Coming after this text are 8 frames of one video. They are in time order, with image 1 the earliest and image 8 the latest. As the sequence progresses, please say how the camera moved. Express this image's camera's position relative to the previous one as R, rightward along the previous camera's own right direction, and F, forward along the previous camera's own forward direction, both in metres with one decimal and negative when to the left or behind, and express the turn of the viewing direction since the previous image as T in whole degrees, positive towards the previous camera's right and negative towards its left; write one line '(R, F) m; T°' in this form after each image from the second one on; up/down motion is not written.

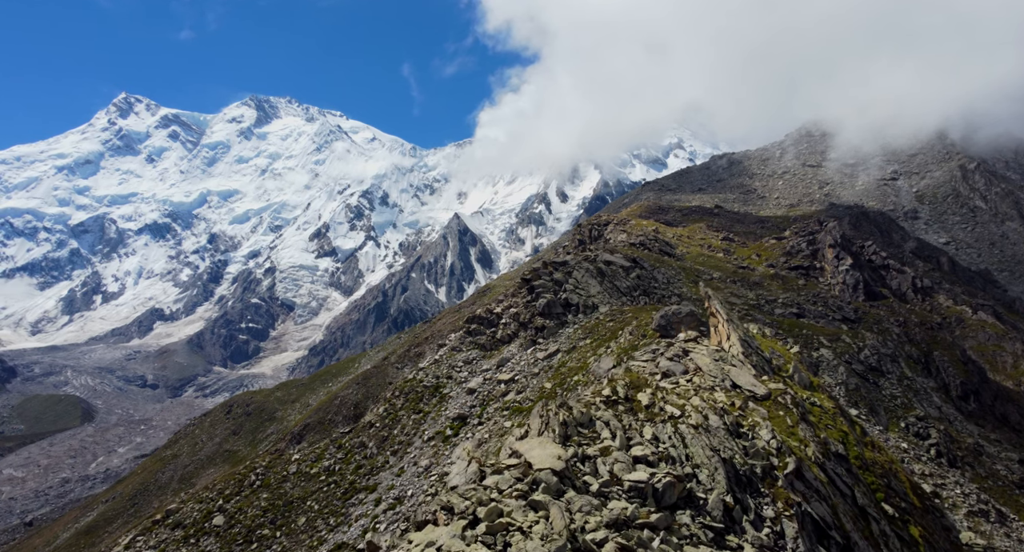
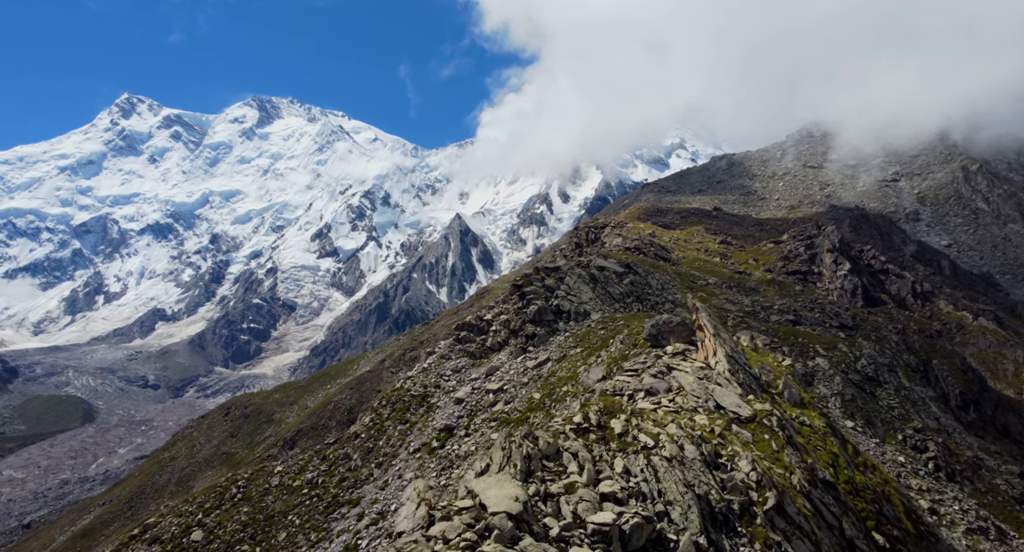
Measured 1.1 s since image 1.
(+1.3, +1.2) m; 0°
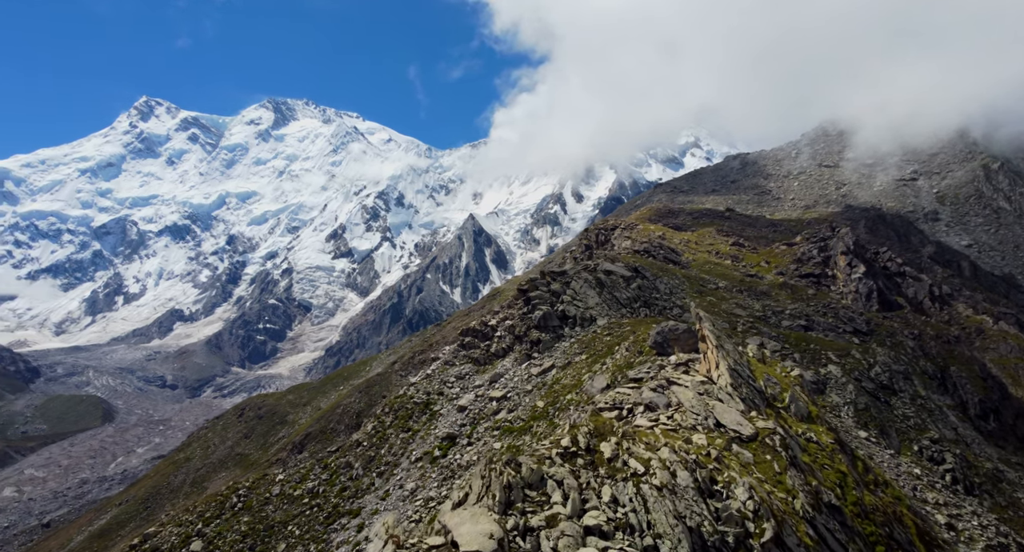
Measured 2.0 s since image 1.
(+1.0, +0.9) m; -1°
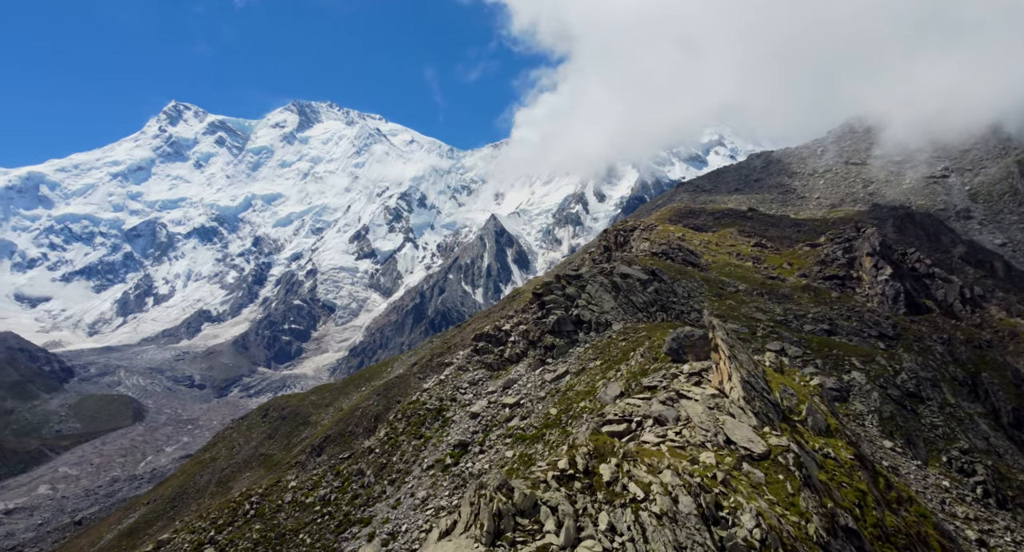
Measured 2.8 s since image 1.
(+0.9, +0.7) m; -2°
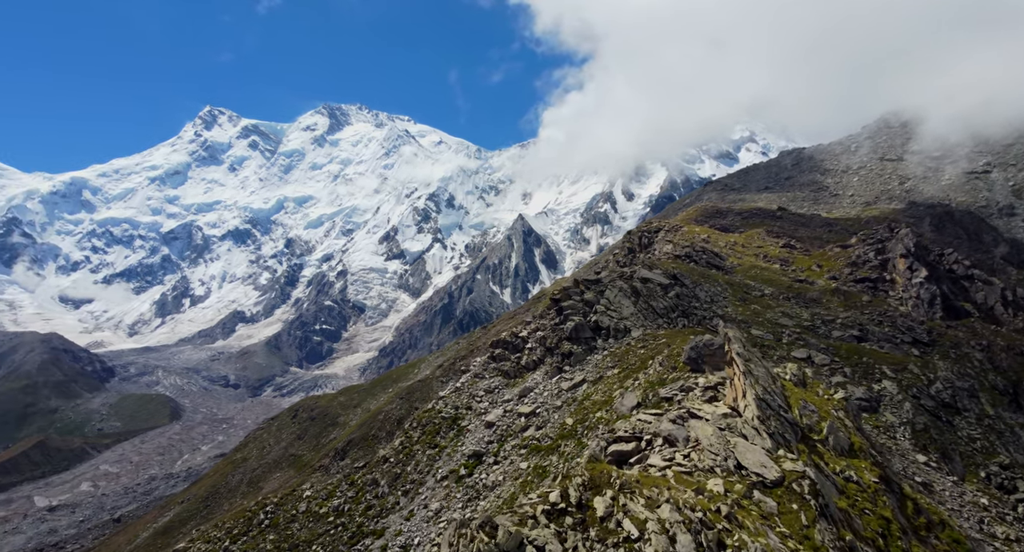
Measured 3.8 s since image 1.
(+1.2, +1.0) m; -3°
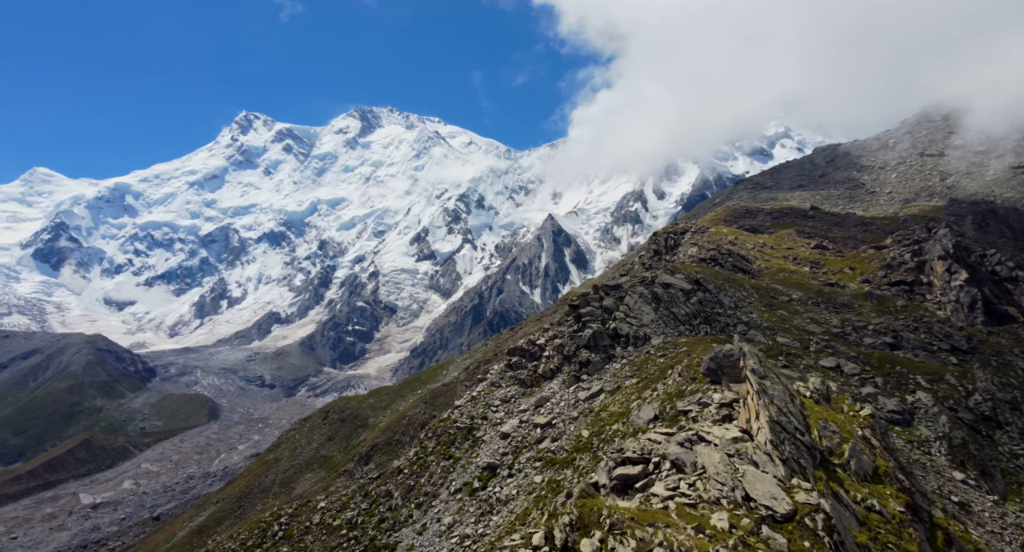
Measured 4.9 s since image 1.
(+1.5, +1.0) m; -3°
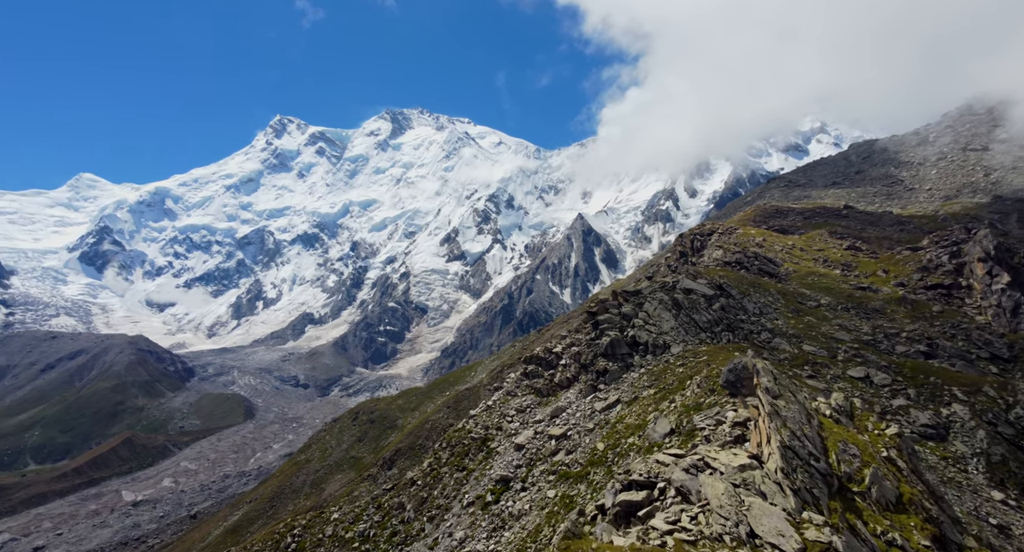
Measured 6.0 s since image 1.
(+1.5, +1.0) m; -3°
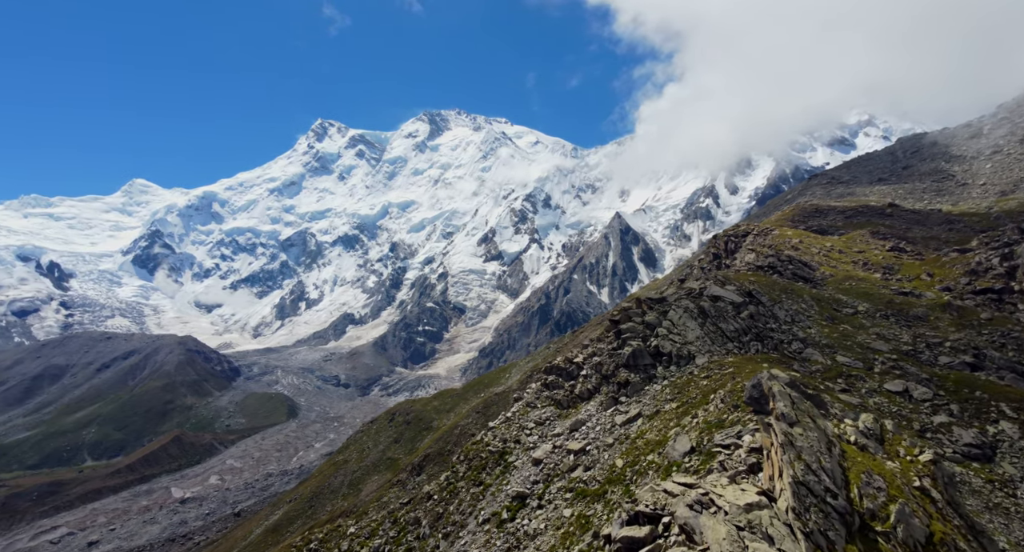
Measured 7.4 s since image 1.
(+1.9, +1.2) m; -4°
